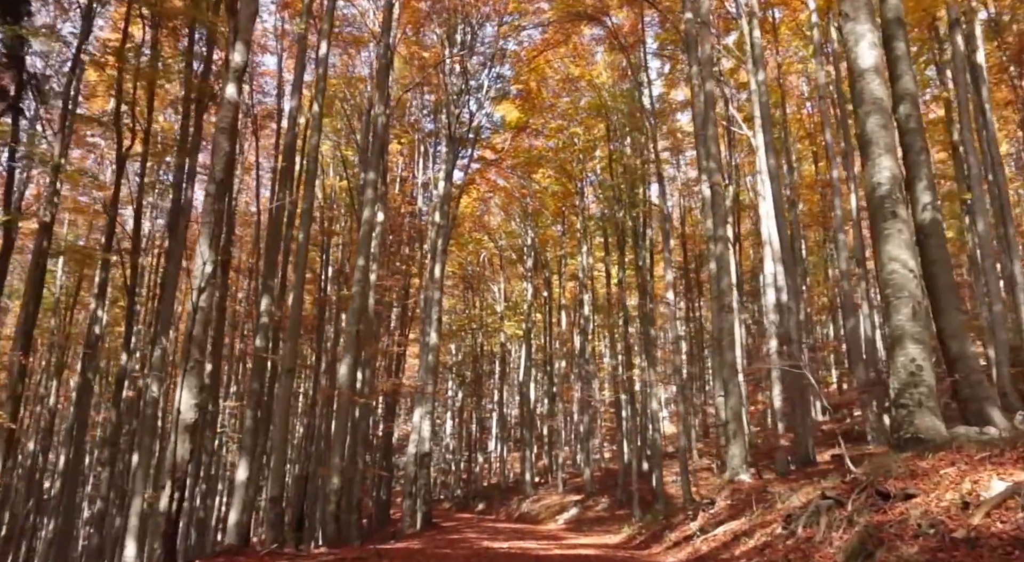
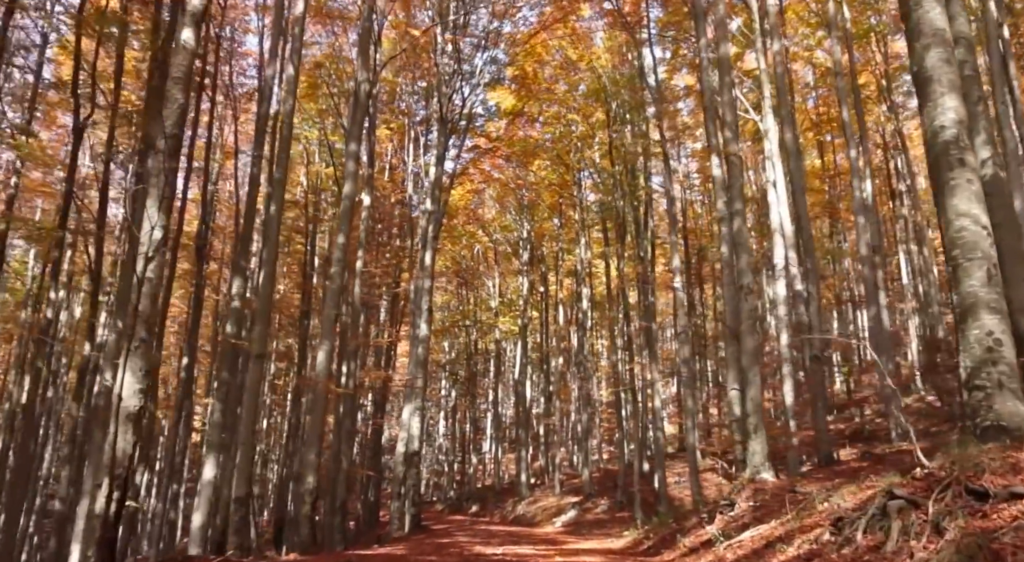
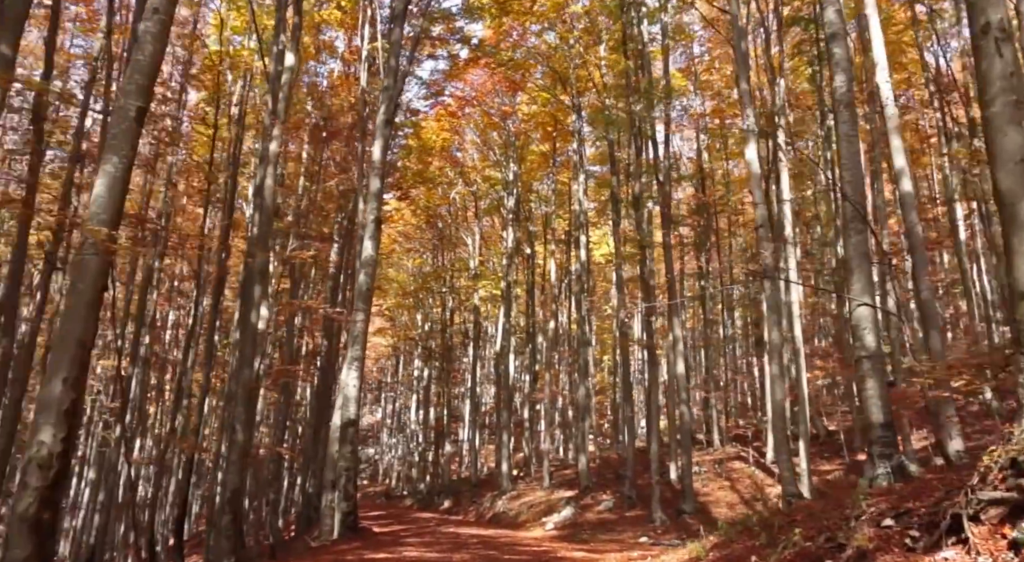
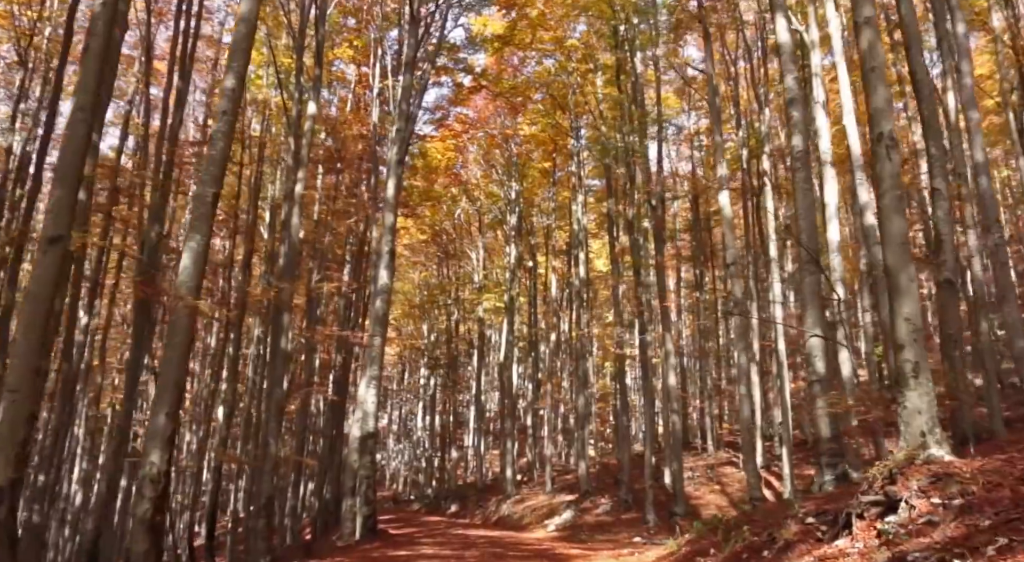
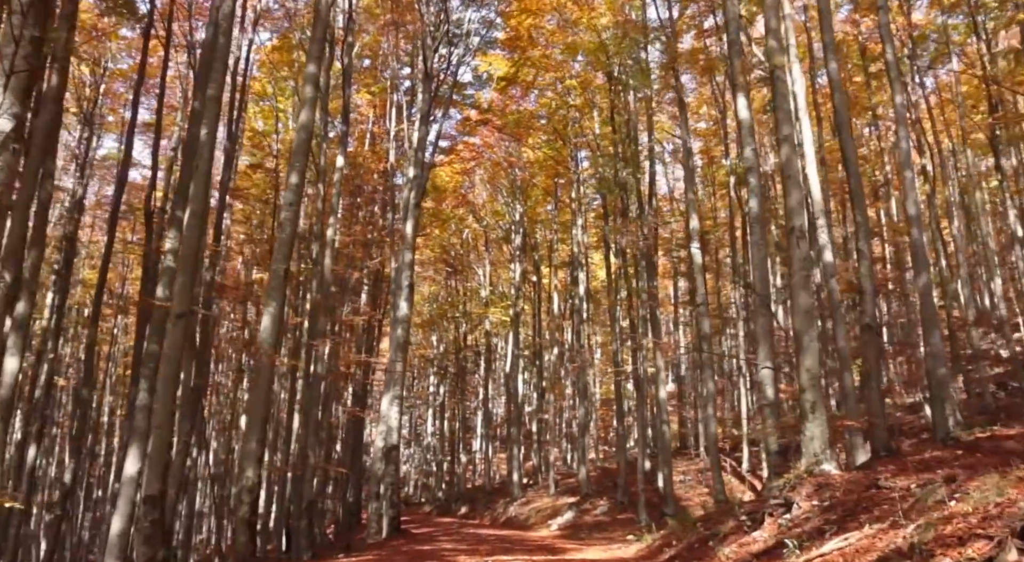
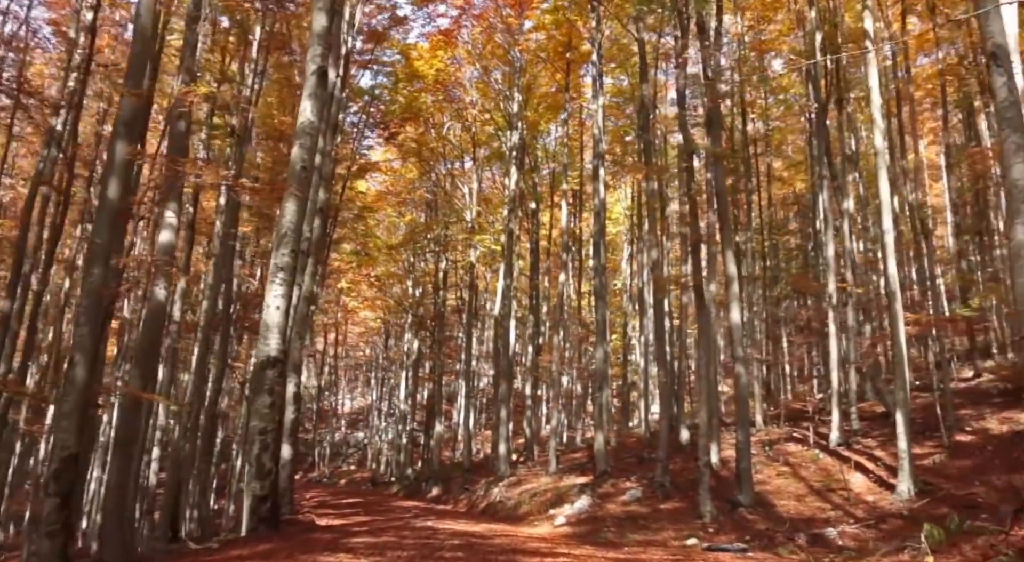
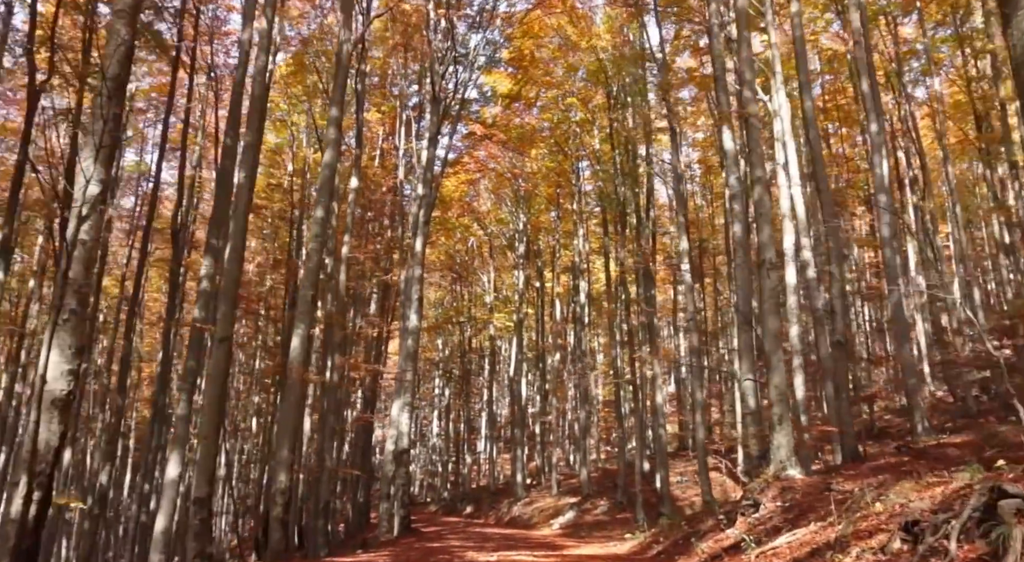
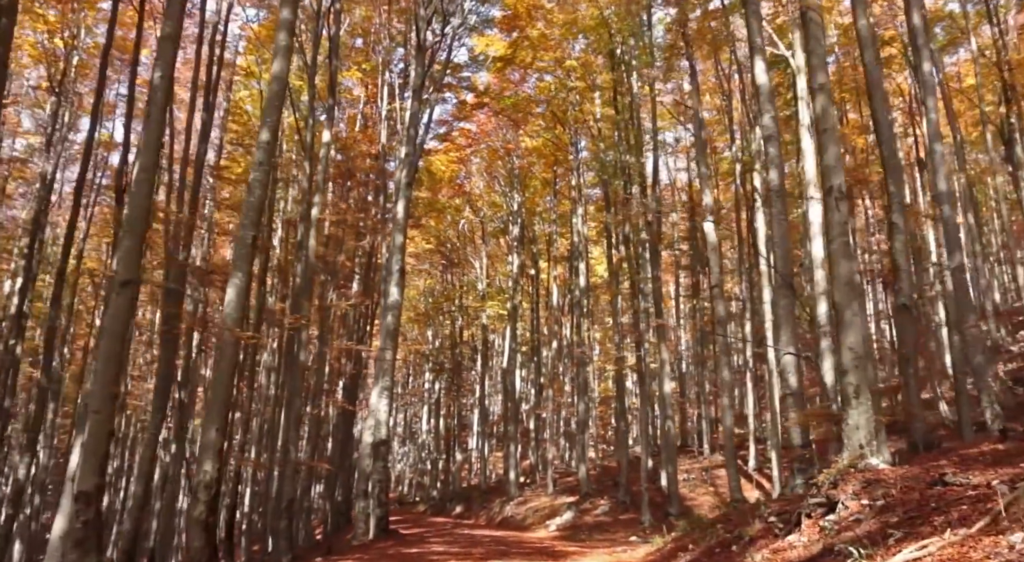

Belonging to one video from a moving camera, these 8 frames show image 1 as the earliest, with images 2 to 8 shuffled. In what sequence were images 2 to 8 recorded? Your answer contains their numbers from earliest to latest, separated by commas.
2, 7, 5, 8, 4, 3, 6
